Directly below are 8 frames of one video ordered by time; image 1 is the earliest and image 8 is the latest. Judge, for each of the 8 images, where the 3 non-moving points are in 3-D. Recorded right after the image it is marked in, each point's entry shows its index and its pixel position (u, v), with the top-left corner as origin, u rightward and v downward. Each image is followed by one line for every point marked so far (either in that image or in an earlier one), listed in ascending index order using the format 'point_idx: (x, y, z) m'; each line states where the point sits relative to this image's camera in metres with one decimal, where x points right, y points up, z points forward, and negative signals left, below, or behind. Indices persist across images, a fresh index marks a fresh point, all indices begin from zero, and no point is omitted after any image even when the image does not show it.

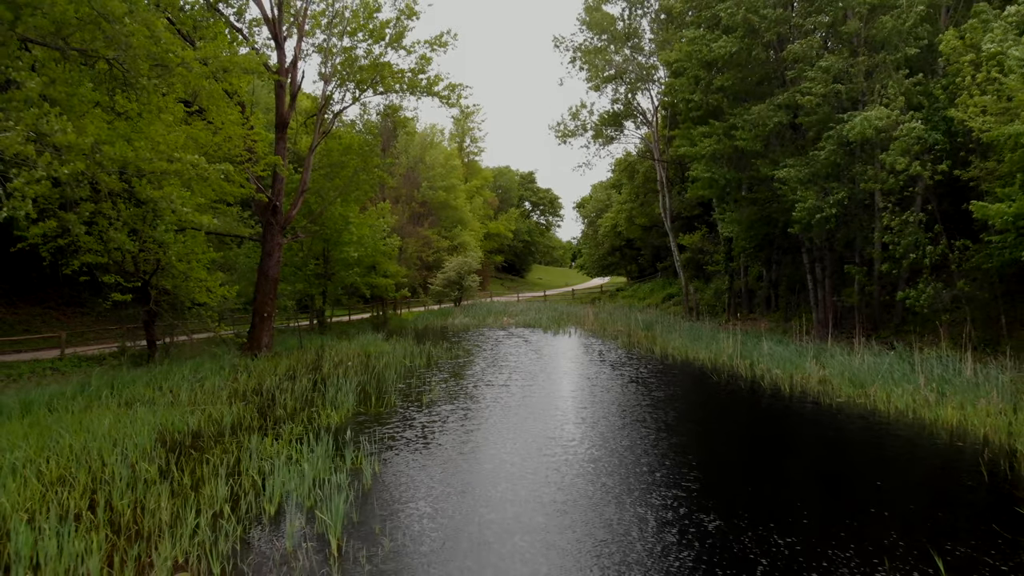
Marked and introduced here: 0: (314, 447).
0: (-1.6, -1.3, +6.2) m
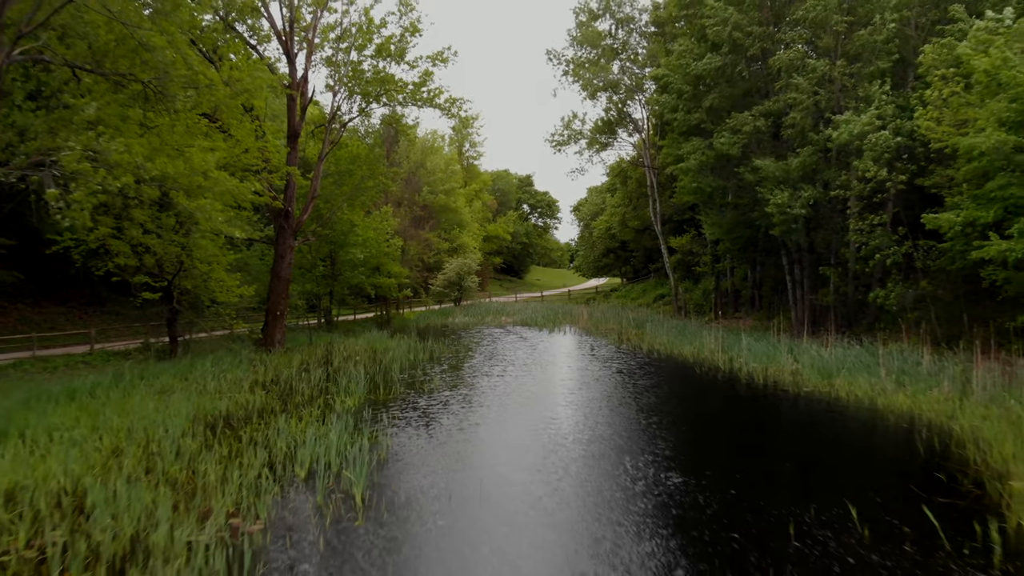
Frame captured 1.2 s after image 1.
0: (-1.6, -1.3, +7.0) m
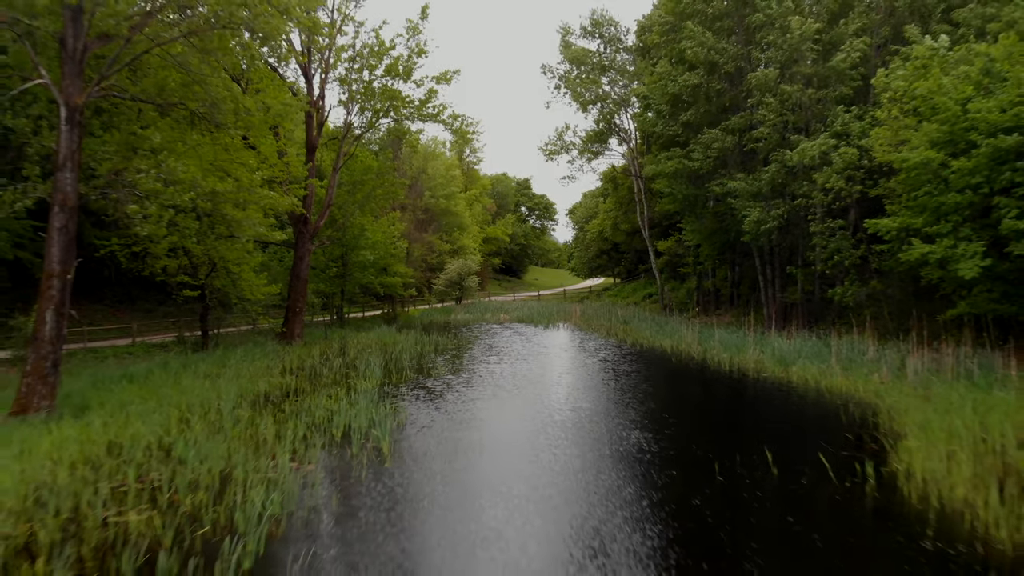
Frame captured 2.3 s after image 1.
0: (-1.7, -1.3, +8.5) m
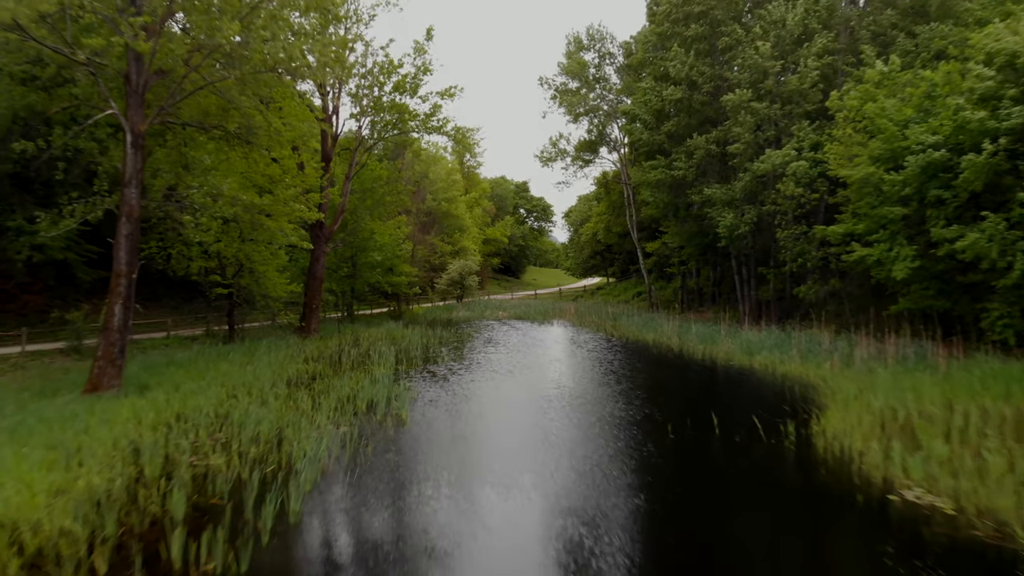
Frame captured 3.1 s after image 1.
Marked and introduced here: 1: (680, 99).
0: (-1.8, -1.2, +9.9) m
1: (+4.0, +4.5, +17.7) m
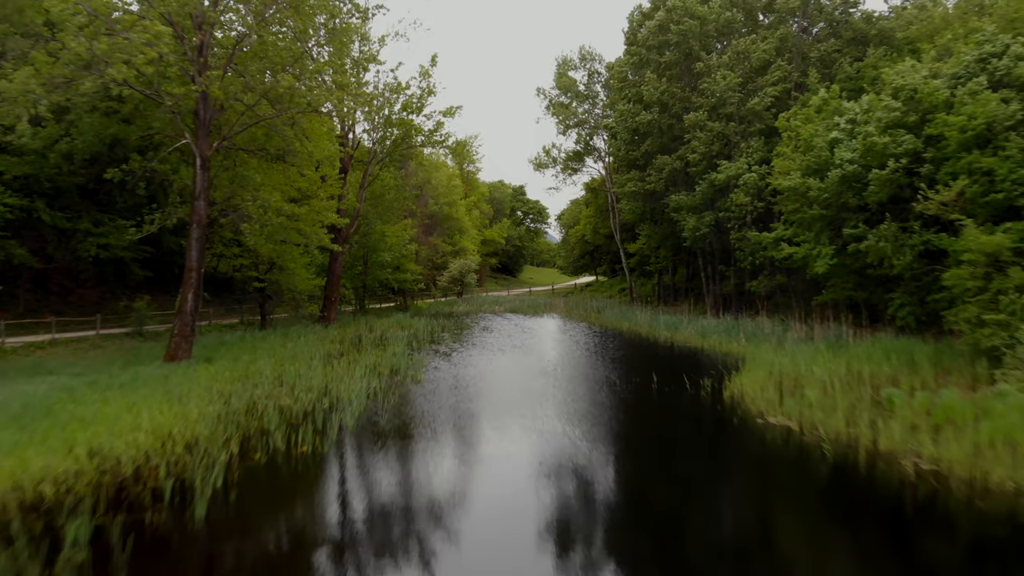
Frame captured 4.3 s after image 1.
0: (-1.9, -1.1, +12.4) m
1: (+3.8, +4.6, +20.2) m
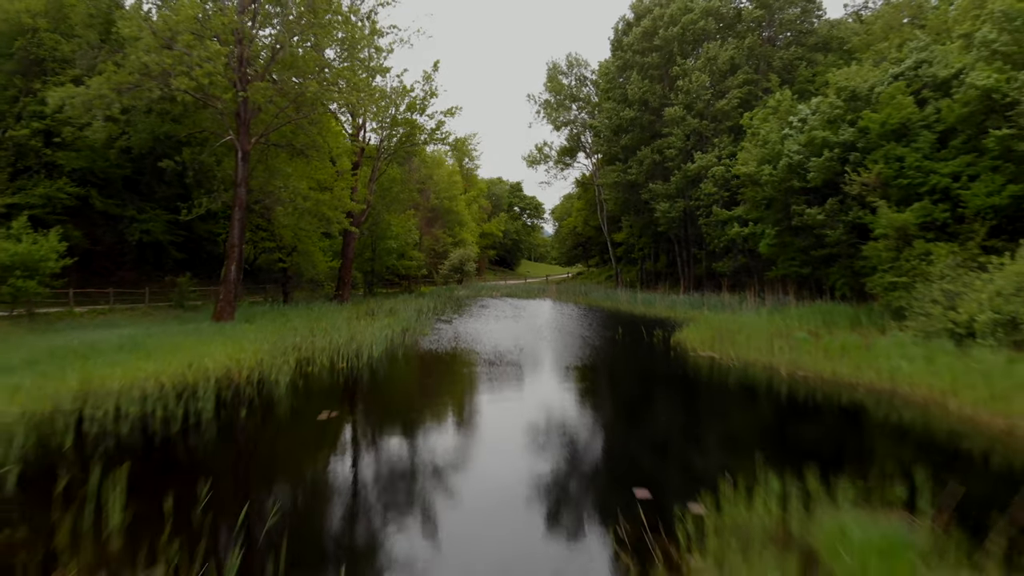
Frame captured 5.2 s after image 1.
0: (-2.1, -0.6, +14.7) m
1: (+3.7, +5.1, +22.5) m
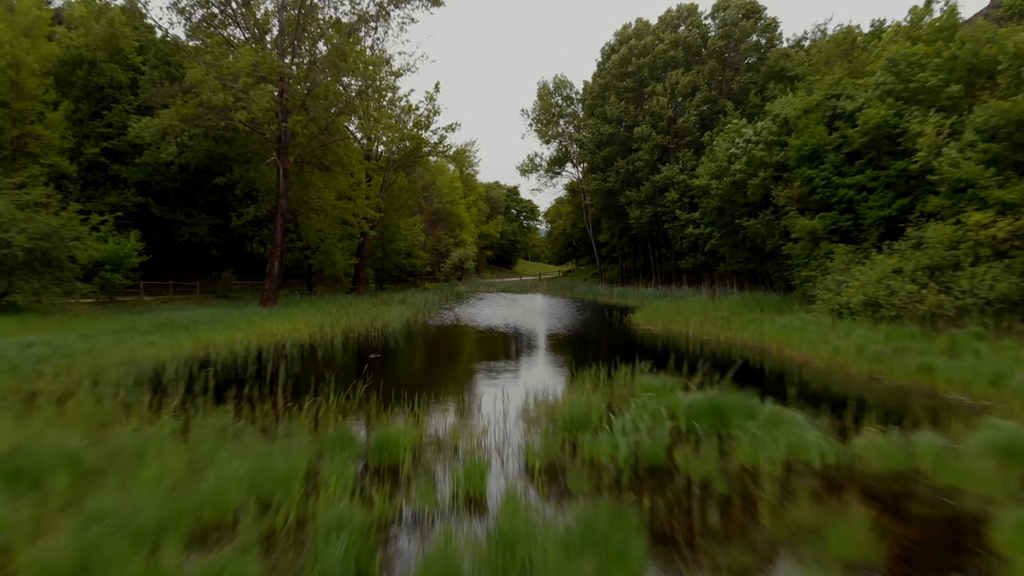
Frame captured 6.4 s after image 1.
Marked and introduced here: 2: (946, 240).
0: (-2.3, -0.4, +18.0) m
1: (+3.4, +5.3, +25.8) m
2: (+7.5, +0.8, +12.7) m
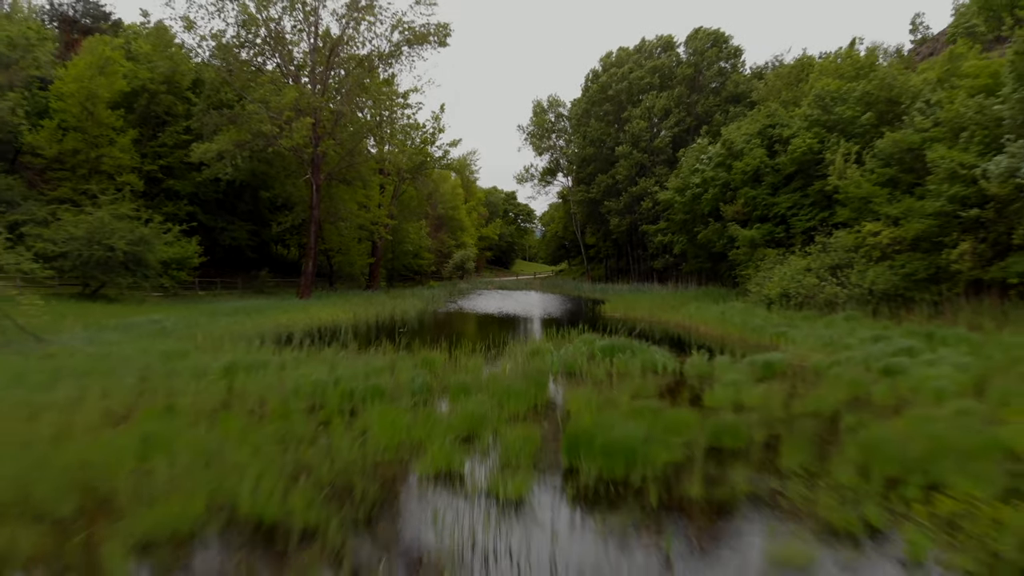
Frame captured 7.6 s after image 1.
0: (-2.5, -0.3, +21.8) m
1: (+3.3, +5.4, +29.6) m
2: (+7.3, +0.9, +16.5) m
